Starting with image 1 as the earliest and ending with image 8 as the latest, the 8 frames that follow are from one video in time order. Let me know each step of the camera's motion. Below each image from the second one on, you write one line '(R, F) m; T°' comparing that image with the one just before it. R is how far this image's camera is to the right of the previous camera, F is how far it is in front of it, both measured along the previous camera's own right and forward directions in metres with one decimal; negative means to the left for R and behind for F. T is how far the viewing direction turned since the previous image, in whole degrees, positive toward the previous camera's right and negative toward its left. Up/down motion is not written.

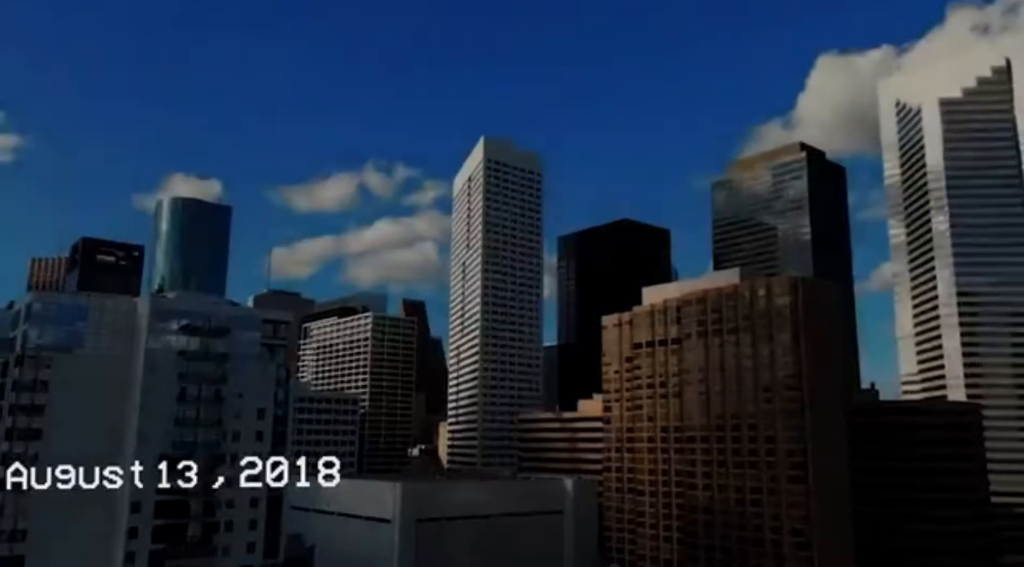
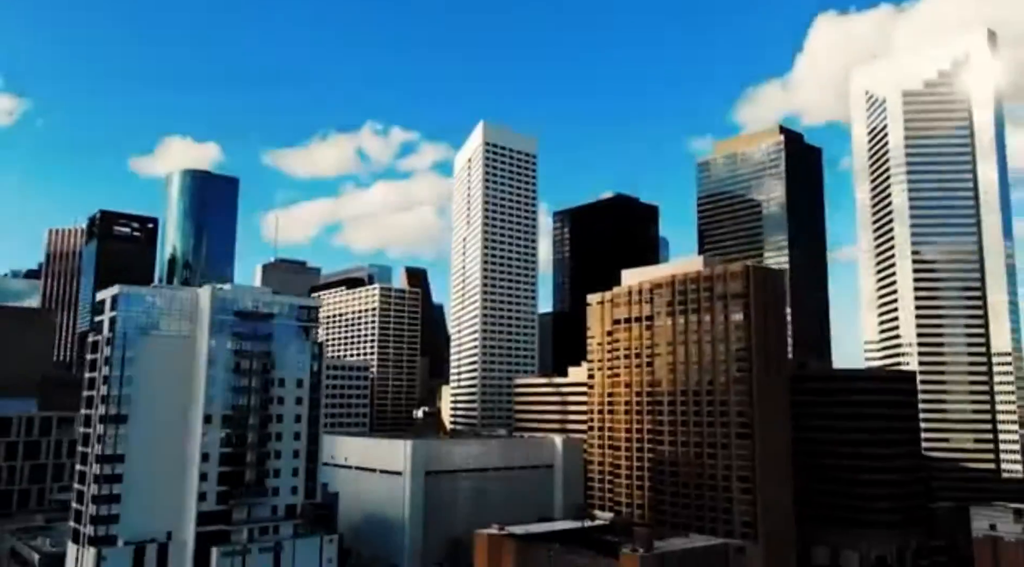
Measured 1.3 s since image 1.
(+0.2, -8.1) m; 0°
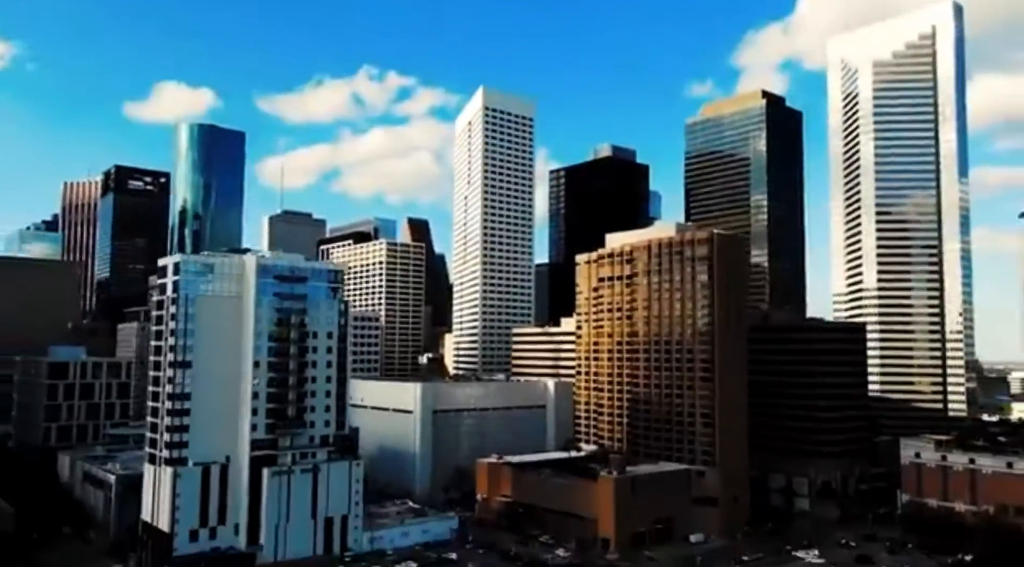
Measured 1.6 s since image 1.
(+0.1, -8.5) m; 0°
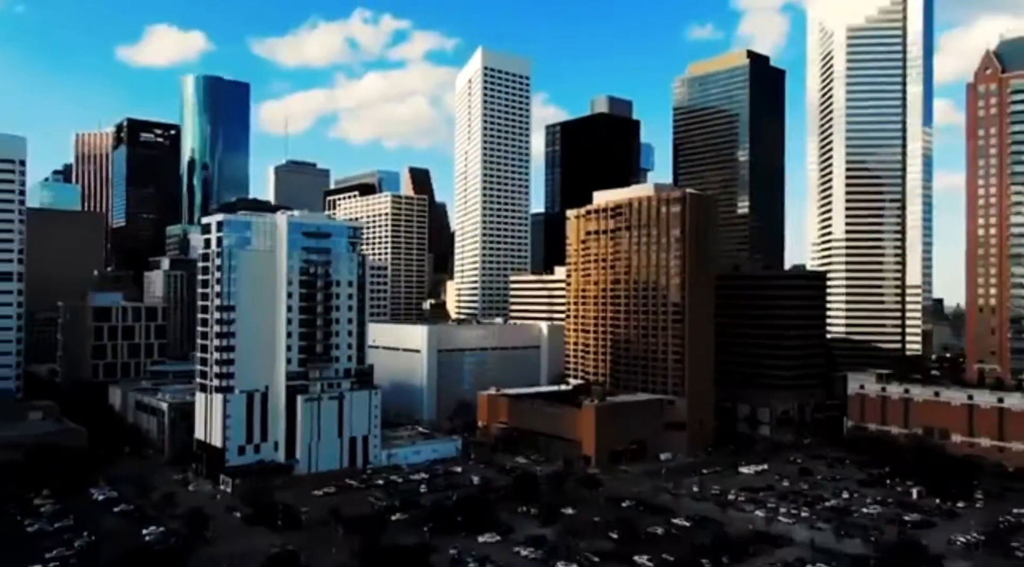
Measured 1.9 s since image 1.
(+0.2, -8.6) m; 0°
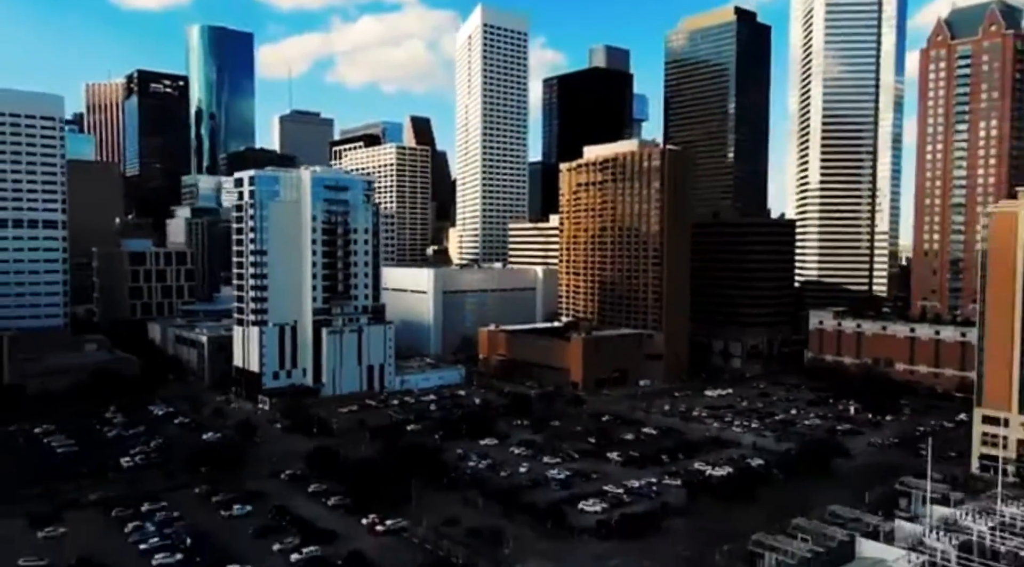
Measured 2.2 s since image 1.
(+0.2, -8.6) m; 0°
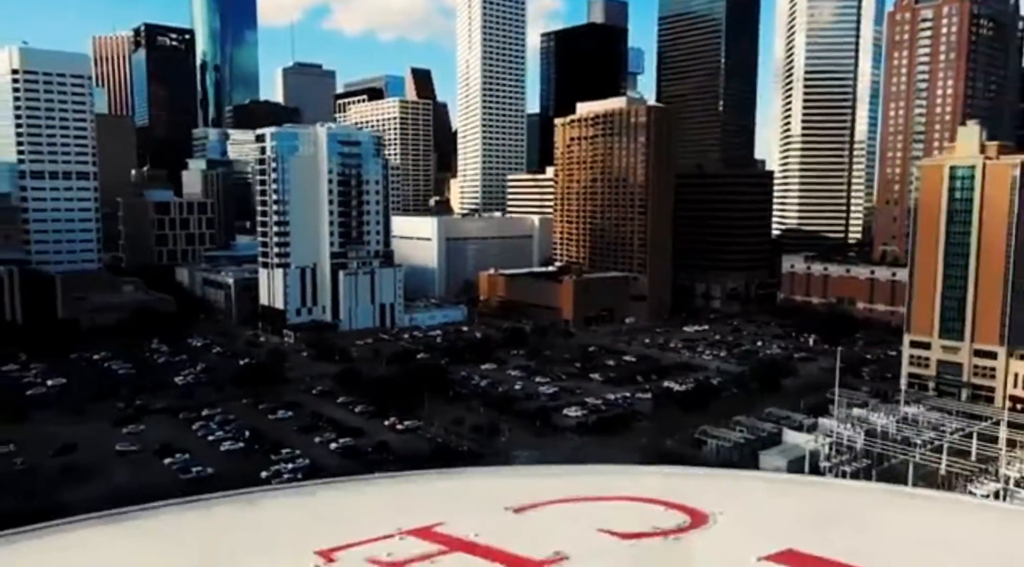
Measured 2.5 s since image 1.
(+0.3, -7.7) m; 0°
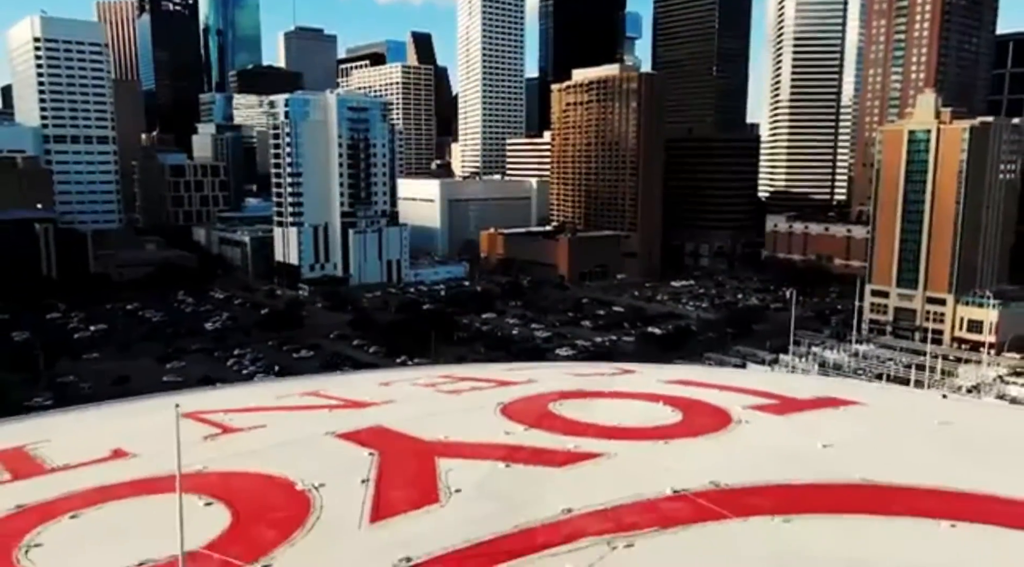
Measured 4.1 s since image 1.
(+0.2, -5.5) m; 0°
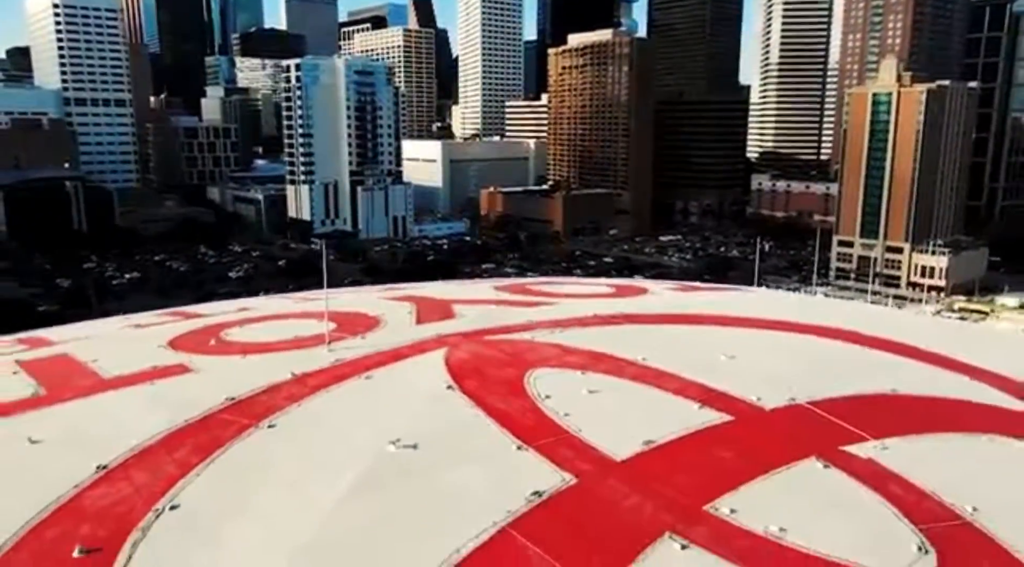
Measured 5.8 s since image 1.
(+0.2, -5.8) m; 0°
